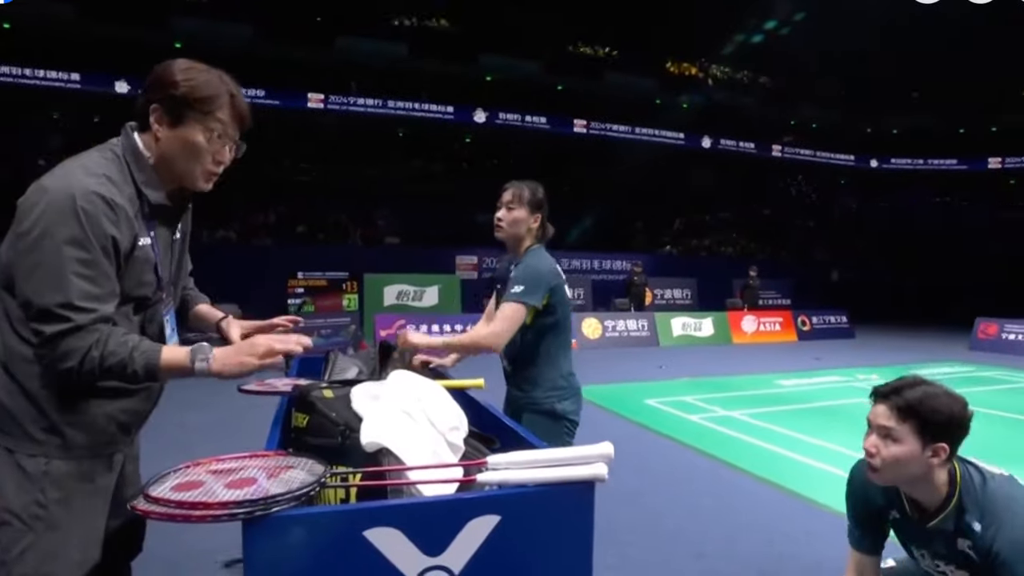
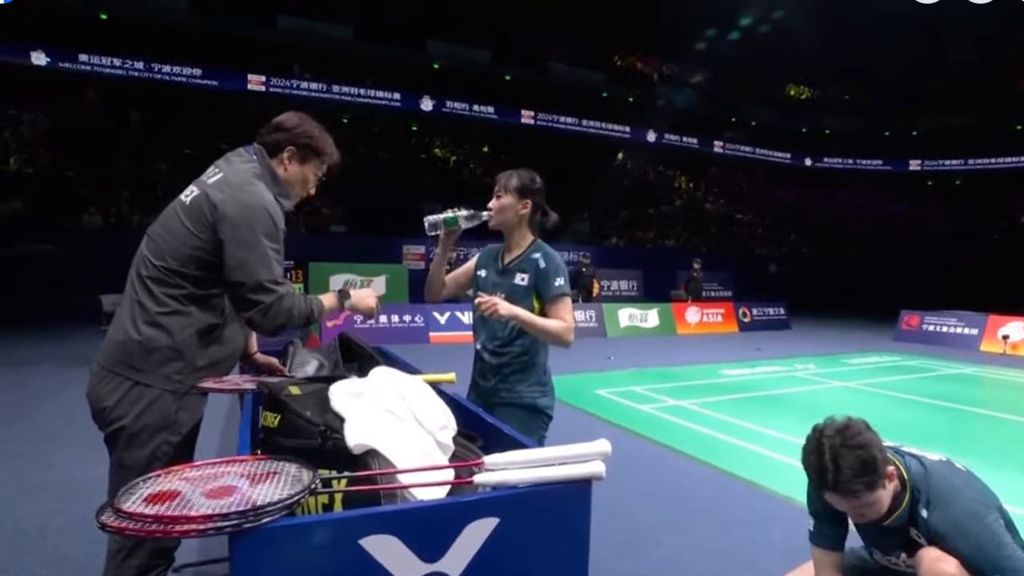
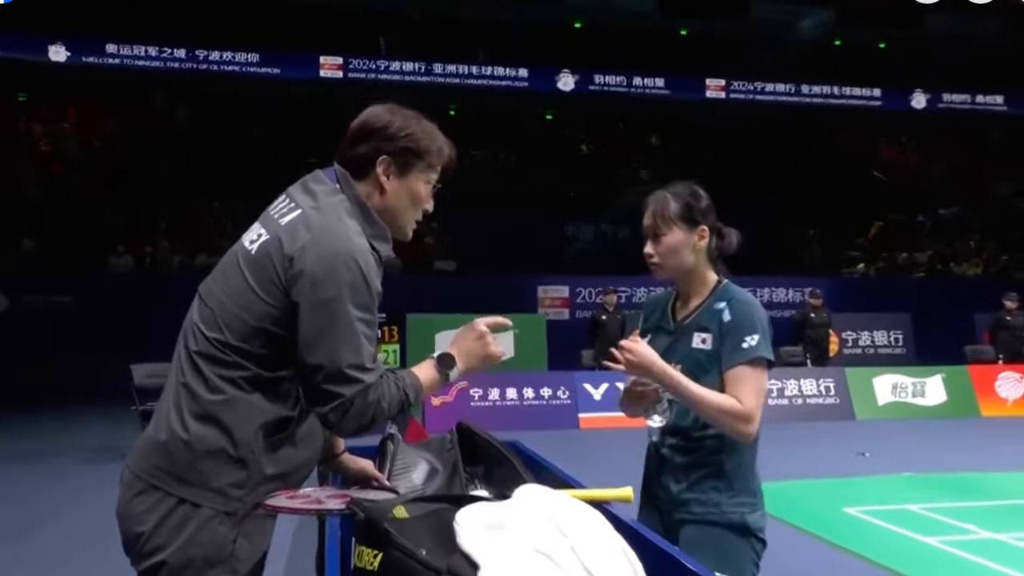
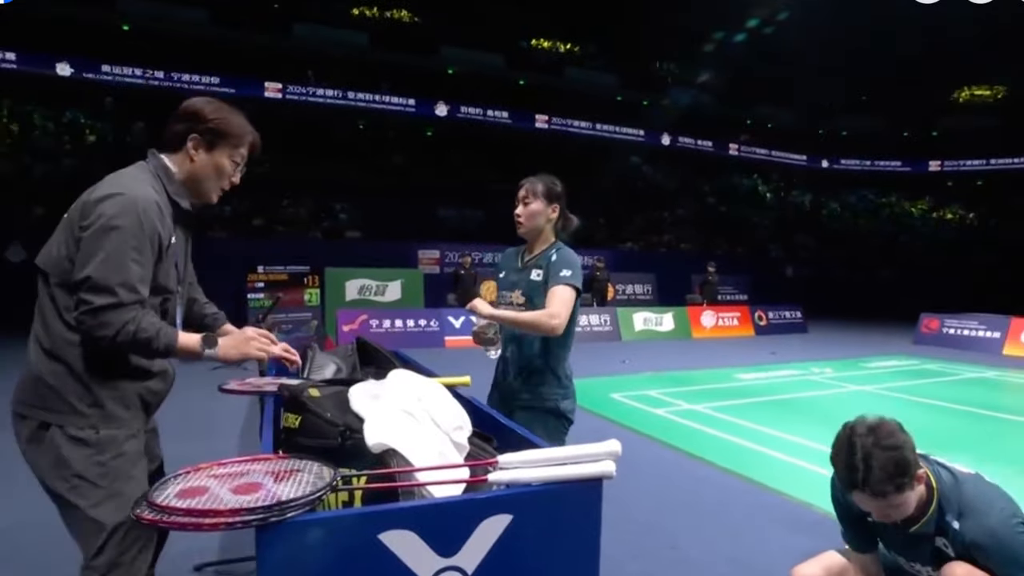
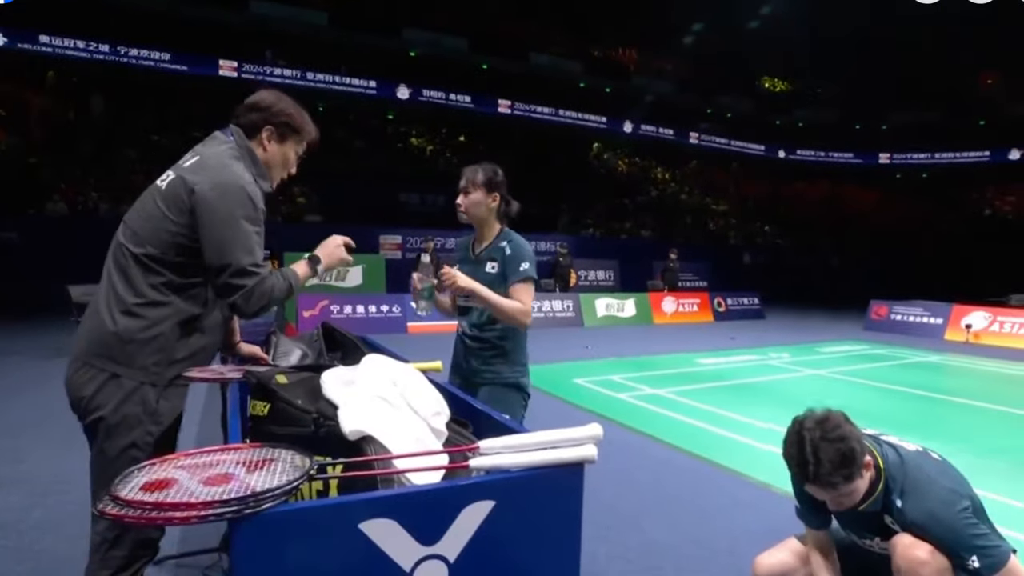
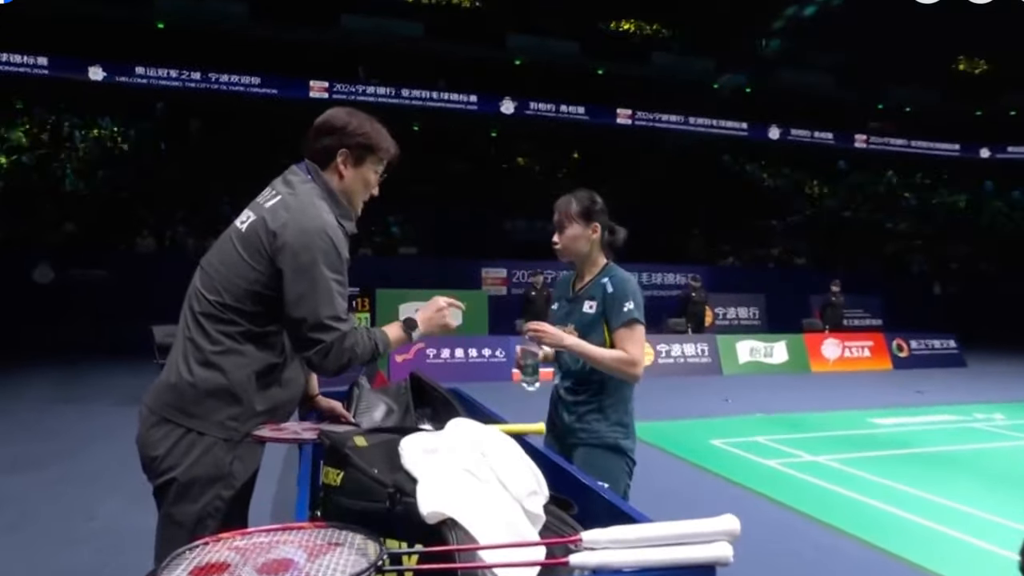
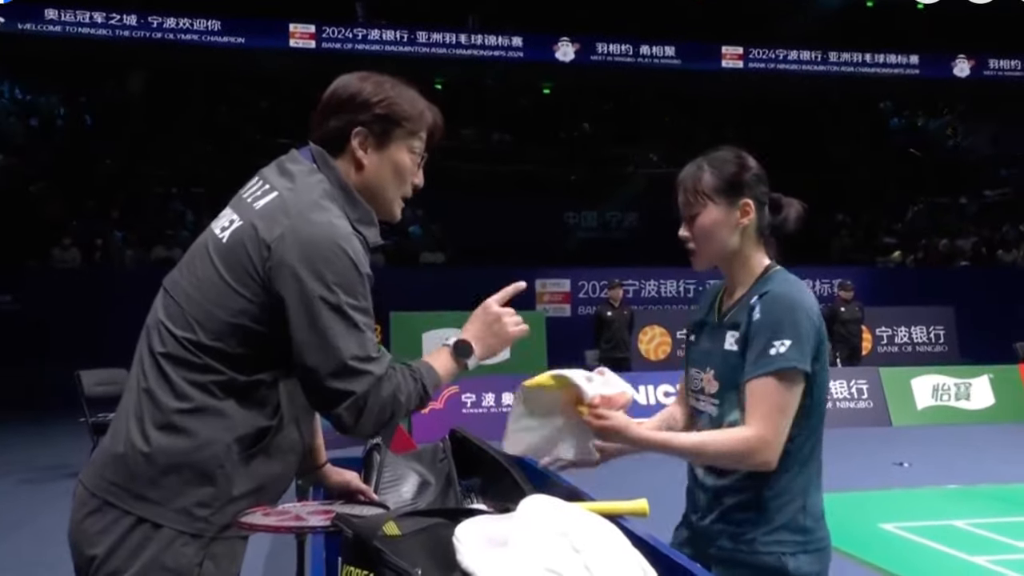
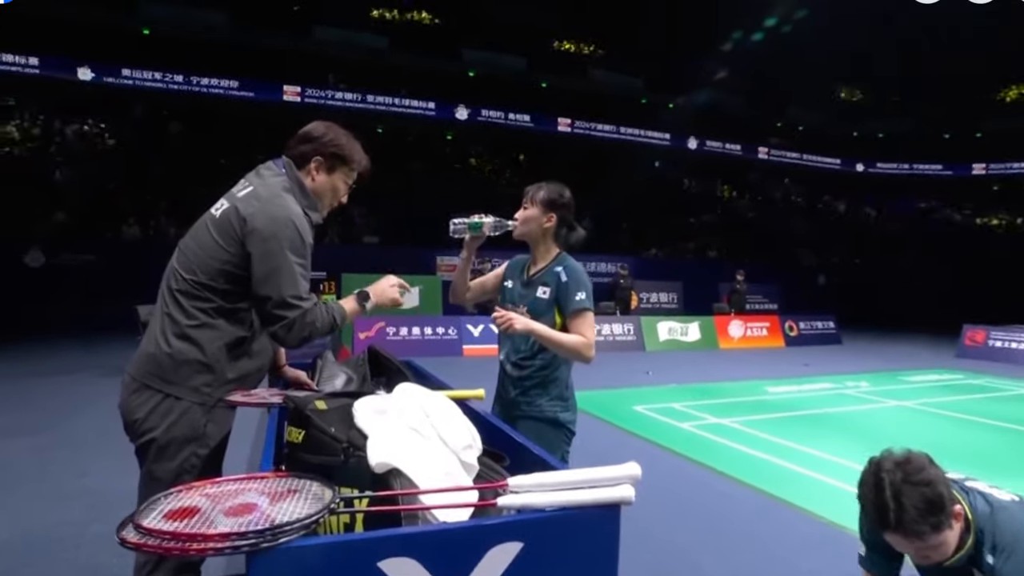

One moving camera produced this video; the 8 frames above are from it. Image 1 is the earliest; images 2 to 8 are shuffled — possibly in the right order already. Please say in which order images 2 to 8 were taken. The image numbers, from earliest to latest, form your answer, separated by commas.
4, 5, 2, 8, 6, 3, 7
